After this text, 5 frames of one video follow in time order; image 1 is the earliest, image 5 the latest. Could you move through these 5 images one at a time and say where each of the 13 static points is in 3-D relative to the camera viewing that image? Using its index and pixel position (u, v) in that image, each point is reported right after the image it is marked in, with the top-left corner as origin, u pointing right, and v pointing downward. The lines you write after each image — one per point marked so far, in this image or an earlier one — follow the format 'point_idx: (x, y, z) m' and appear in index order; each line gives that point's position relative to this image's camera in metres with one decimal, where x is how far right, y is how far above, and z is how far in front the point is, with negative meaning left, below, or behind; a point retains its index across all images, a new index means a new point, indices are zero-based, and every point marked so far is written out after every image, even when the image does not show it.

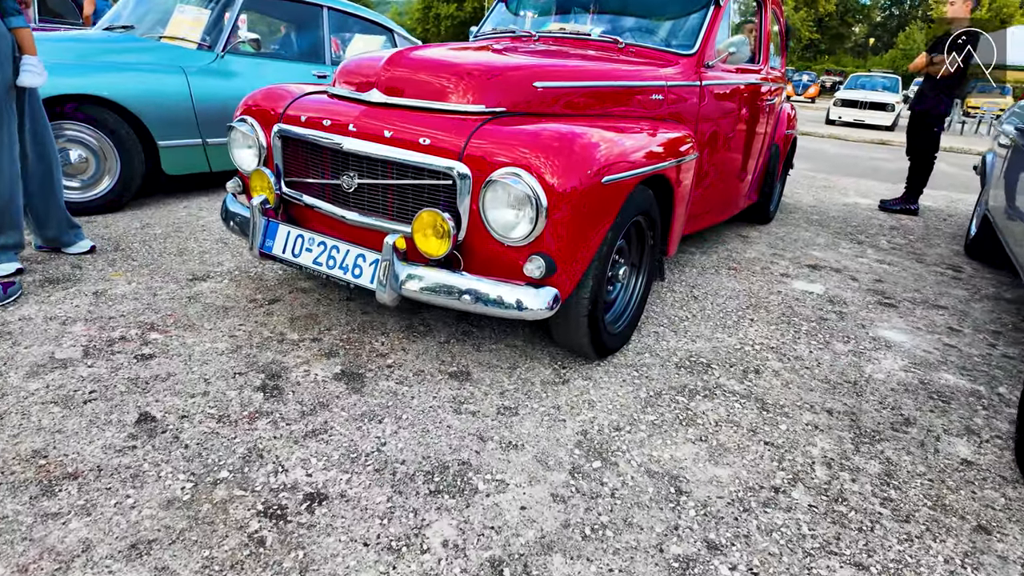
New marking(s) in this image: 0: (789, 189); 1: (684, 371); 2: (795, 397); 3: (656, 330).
0: (+2.9, +1.2, +6.0) m
1: (+0.6, -0.3, +2.1) m
2: (+0.9, -0.4, +2.0) m
3: (+0.6, -0.2, +2.4) m
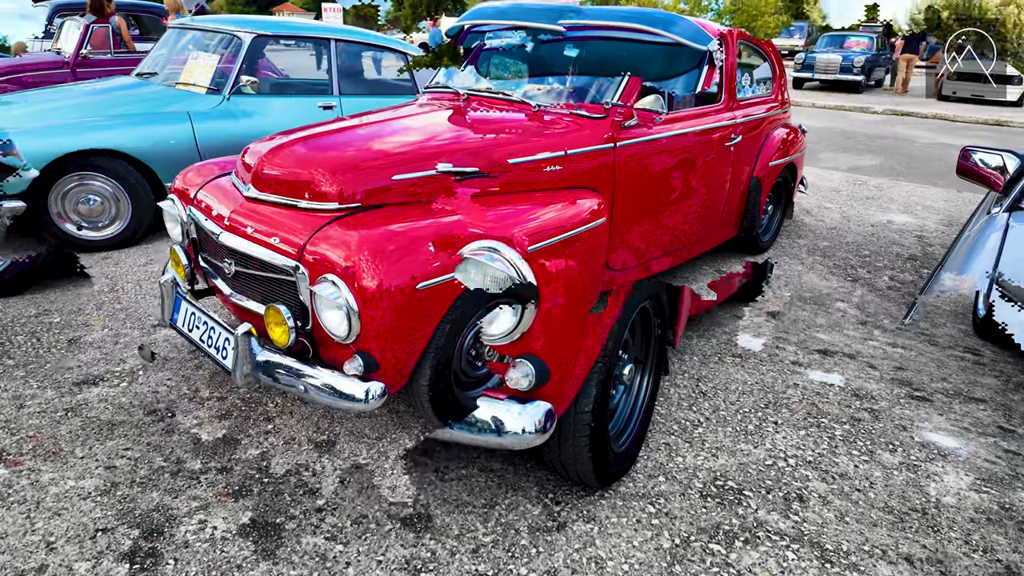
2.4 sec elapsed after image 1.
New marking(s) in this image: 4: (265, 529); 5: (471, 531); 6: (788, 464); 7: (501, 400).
0: (+2.6, +0.5, +5.8) m
1: (+0.5, -0.6, +1.6) m
2: (+0.9, -0.6, +1.6) m
3: (+0.5, -0.5, +2.0) m
4: (-0.6, -0.5, +1.4) m
5: (-0.1, -0.6, +1.4) m
6: (+0.9, -0.5, +1.9) m
7: (0.0, -0.2, +1.4) m
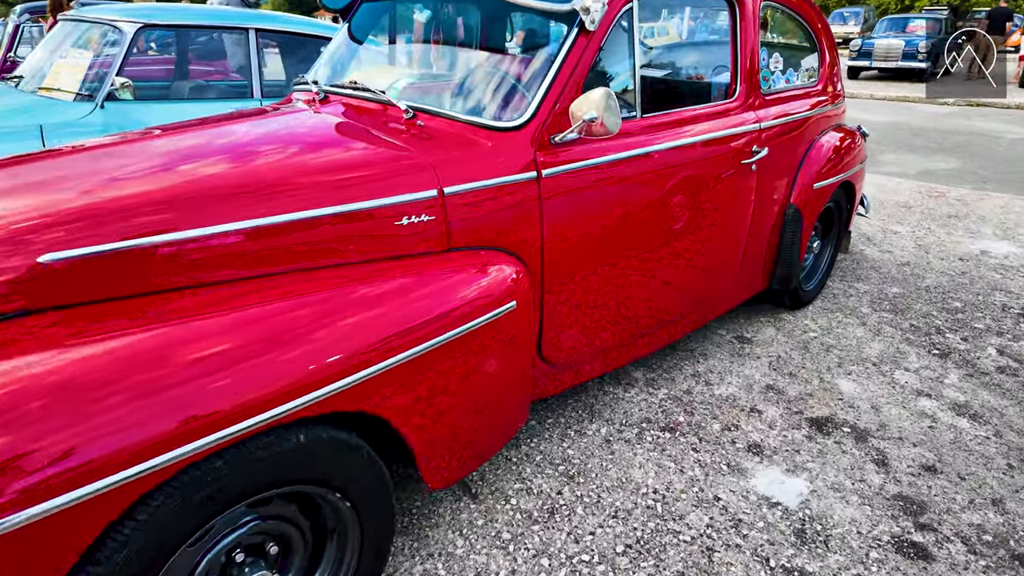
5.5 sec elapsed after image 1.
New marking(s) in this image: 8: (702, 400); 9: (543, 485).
0: (+2.3, +0.1, +4.2) m
1: (-0.1, -1.0, +0.2) m
2: (+0.3, -1.1, +0.1) m
3: (-0.1, -0.9, +0.6) m
4: (-1.2, -1.0, +0.1) m
5: (-0.7, -1.0, +0.1) m
6: (+0.3, -1.0, +0.5) m
7: (-0.6, -0.7, 0.0) m
8: (+0.9, -0.5, +2.9) m
9: (+0.1, -0.8, +2.4) m
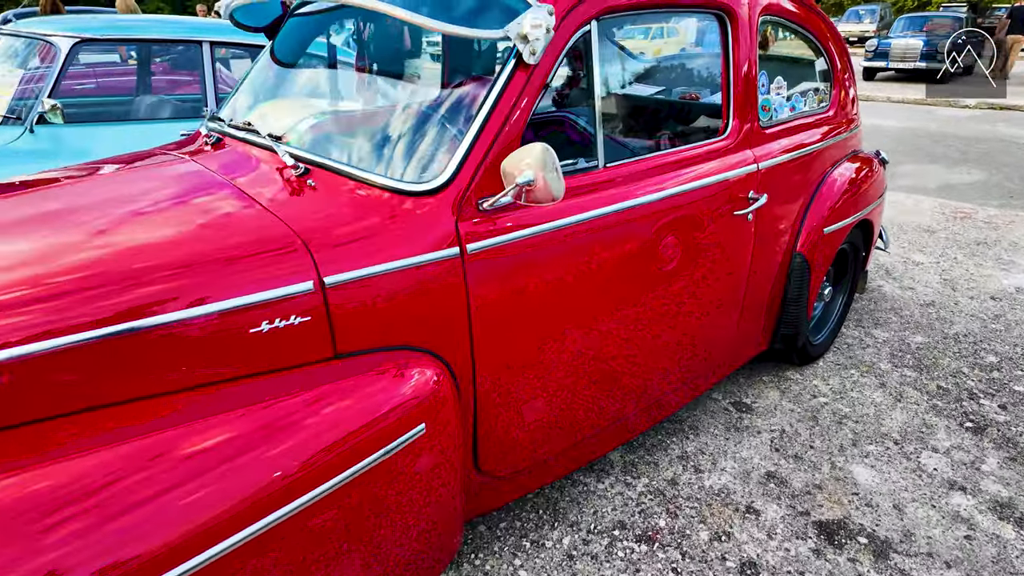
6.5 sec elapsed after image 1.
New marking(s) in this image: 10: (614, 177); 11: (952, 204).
0: (+2.1, -0.2, +3.7) m
1: (-0.3, -1.3, -0.2) m
2: (0.0, -1.4, -0.3) m
3: (-0.3, -1.2, +0.1) m
4: (-1.4, -1.3, -0.4) m
5: (-1.0, -1.3, -0.4) m
6: (0.0, -1.3, 0.0) m
7: (-0.9, -1.0, -0.4) m
8: (+0.7, -0.8, +2.4) m
9: (-0.1, -1.0, +1.9) m
10: (+0.4, +0.4, +2.1) m
11: (+4.5, +0.9, +6.3) m
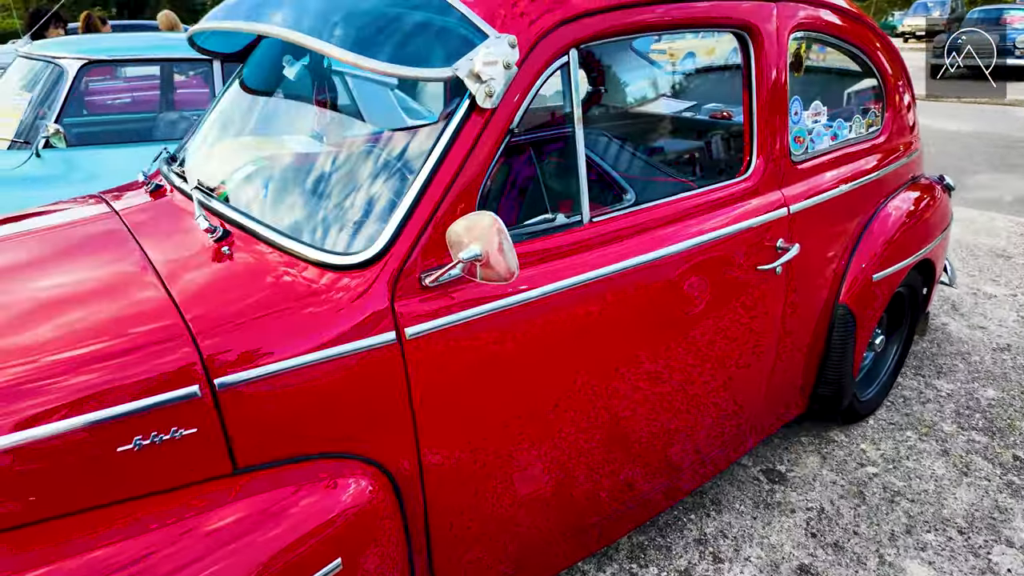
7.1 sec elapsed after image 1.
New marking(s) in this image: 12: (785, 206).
0: (+2.1, -0.5, +3.2) m
1: (-0.6, -1.5, -0.5) m
2: (-0.3, -1.6, -0.6) m
3: (-0.6, -1.4, -0.2) m
4: (-1.7, -1.4, -0.5) m
5: (-1.2, -1.5, -0.6) m
6: (-0.2, -1.5, -0.3) m
7: (-1.2, -1.2, -0.7) m
8: (+0.6, -1.0, +2.1) m
9: (-0.2, -1.2, +1.6) m
10: (+0.3, +0.2, +1.8) m
11: (+4.7, +0.6, +5.6) m
12: (+1.0, +0.3, +2.2) m
